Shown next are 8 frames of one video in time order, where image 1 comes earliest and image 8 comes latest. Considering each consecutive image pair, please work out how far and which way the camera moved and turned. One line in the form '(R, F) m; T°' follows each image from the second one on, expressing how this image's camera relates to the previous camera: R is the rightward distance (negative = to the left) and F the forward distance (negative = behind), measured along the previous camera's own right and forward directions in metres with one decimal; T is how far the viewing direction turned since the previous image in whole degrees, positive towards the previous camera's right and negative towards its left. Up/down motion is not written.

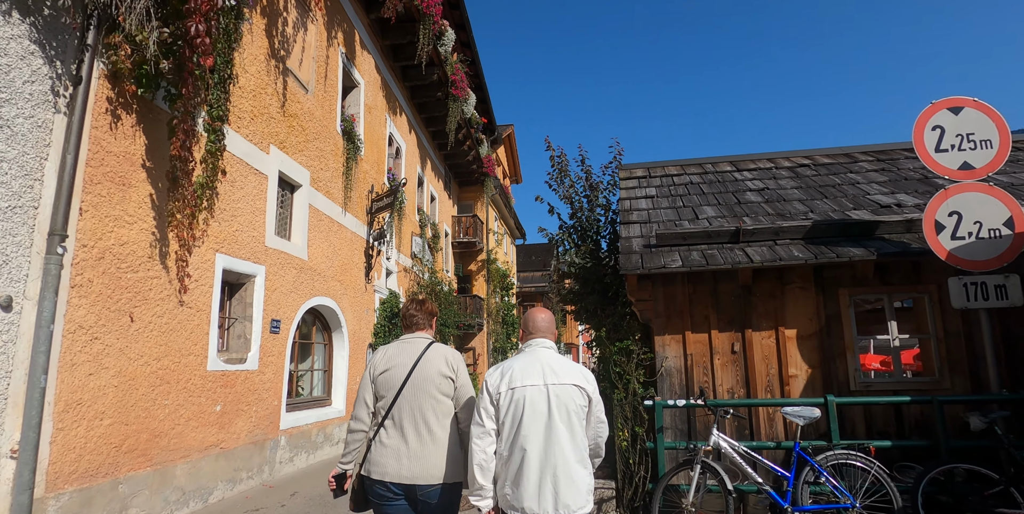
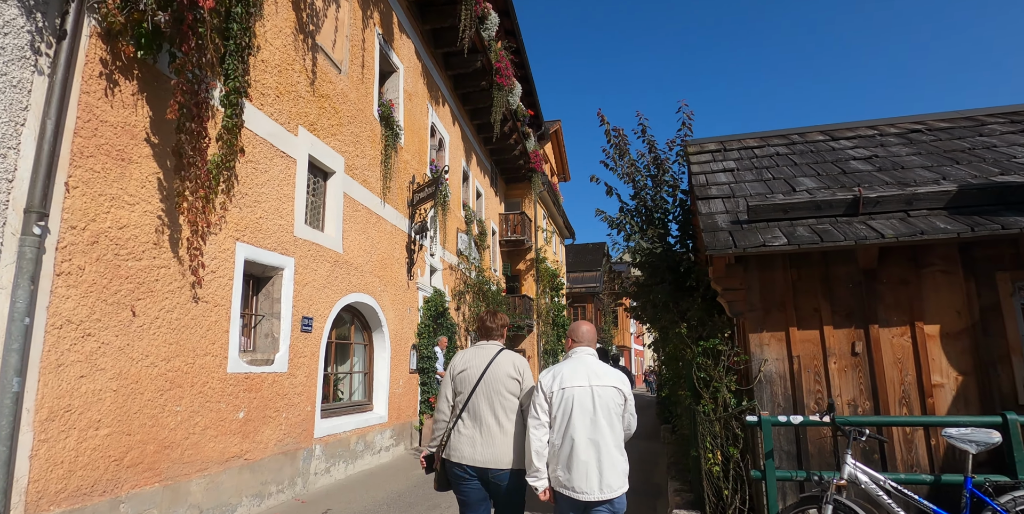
(-0.1, +0.9) m; -5°
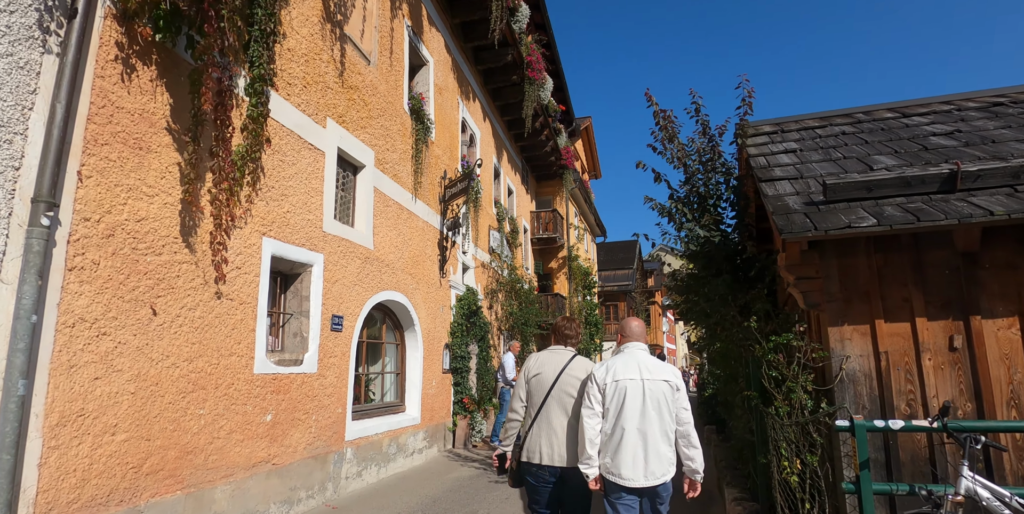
(-0.1, +0.4) m; -3°
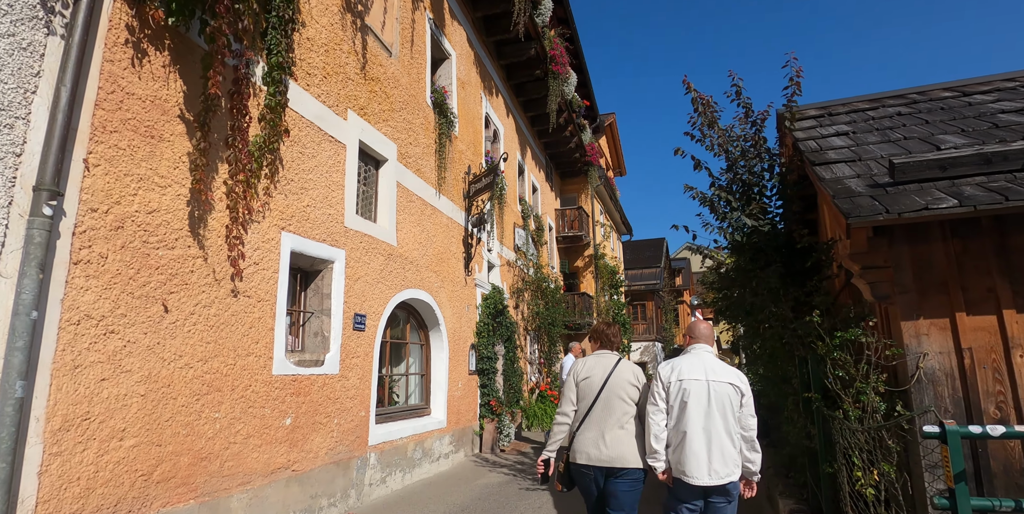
(-0.1, +0.3) m; -2°
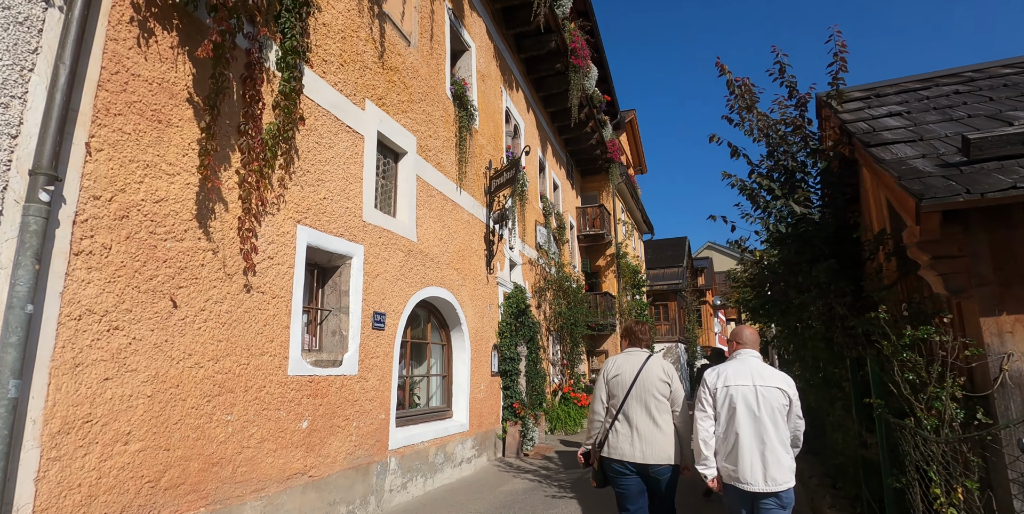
(-0.1, +0.3) m; -2°
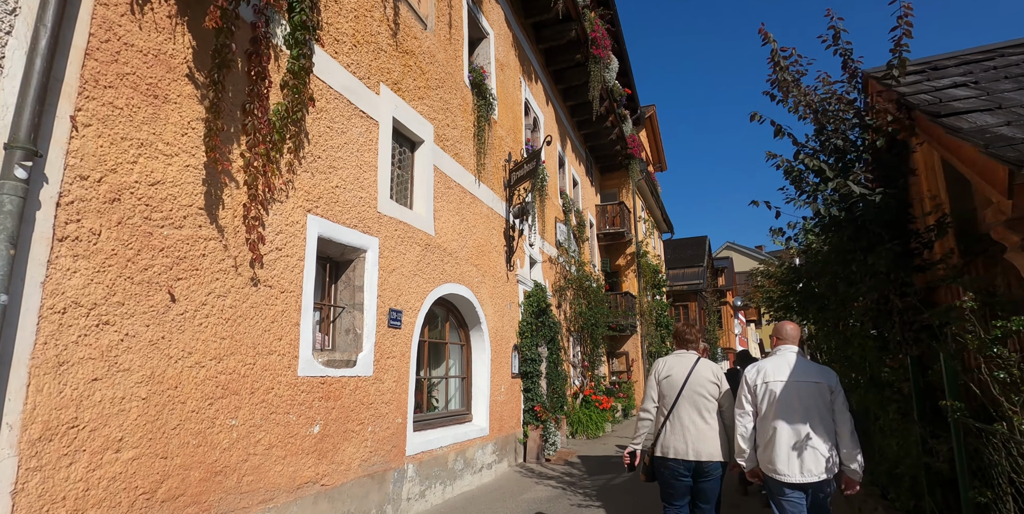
(-0.1, +0.4) m; -2°
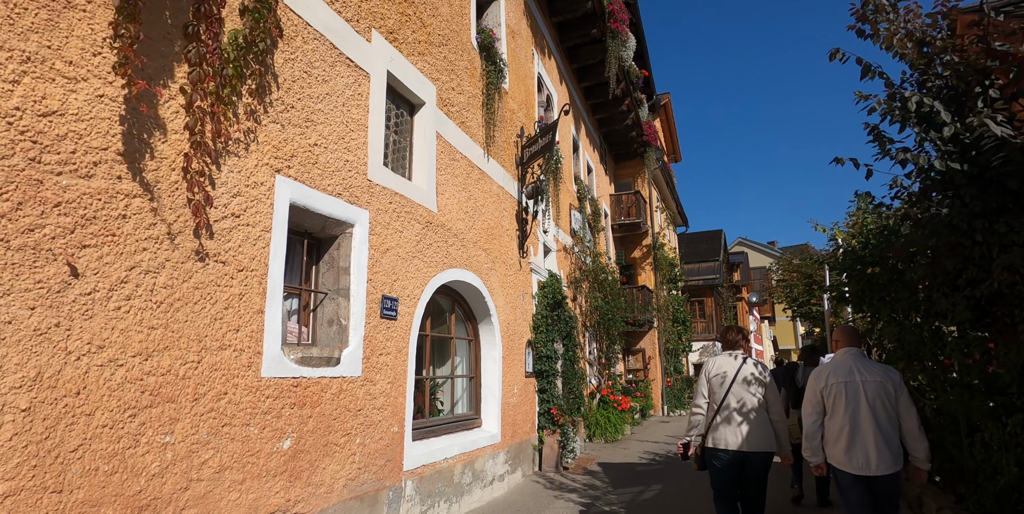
(-0.1, +0.9) m; -1°
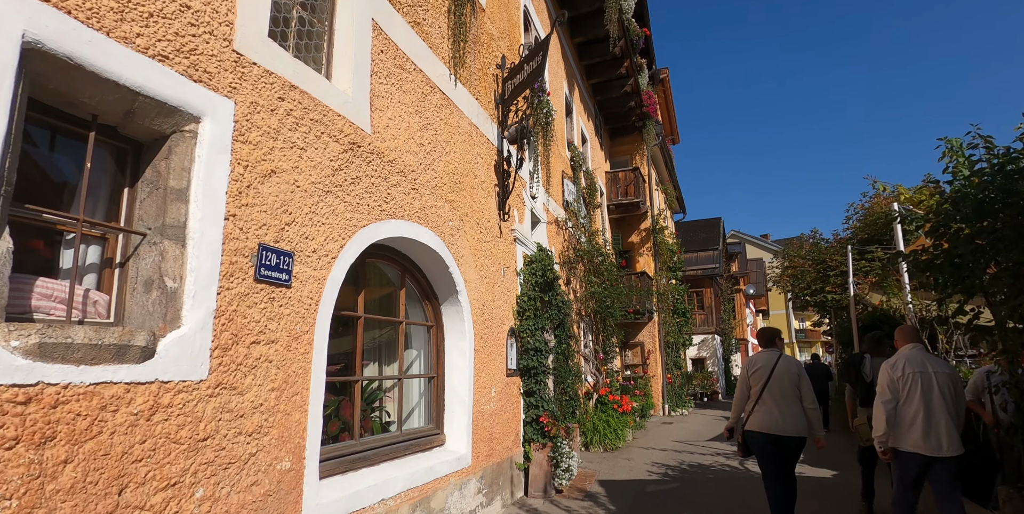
(+0.1, +1.7) m; +1°
